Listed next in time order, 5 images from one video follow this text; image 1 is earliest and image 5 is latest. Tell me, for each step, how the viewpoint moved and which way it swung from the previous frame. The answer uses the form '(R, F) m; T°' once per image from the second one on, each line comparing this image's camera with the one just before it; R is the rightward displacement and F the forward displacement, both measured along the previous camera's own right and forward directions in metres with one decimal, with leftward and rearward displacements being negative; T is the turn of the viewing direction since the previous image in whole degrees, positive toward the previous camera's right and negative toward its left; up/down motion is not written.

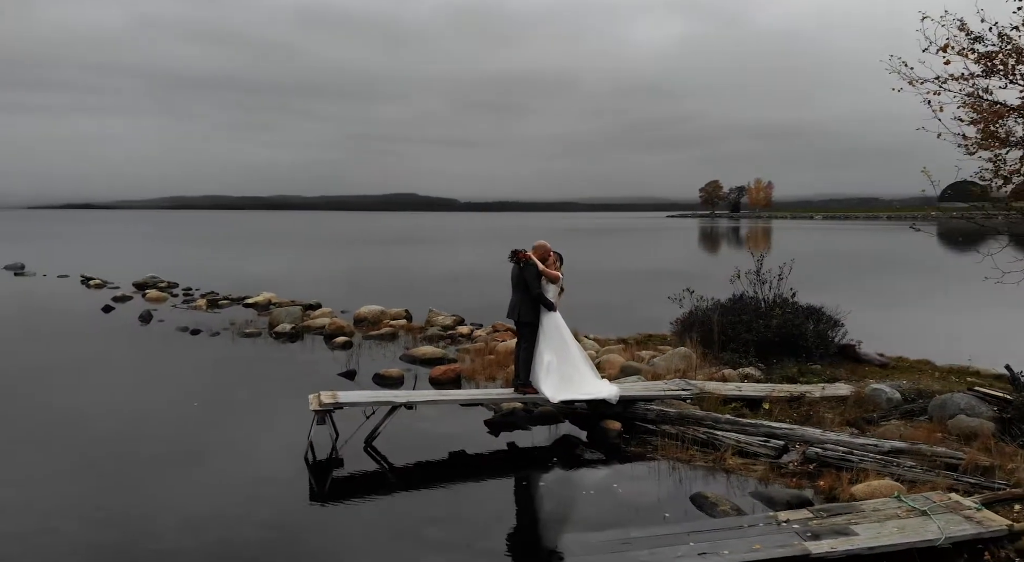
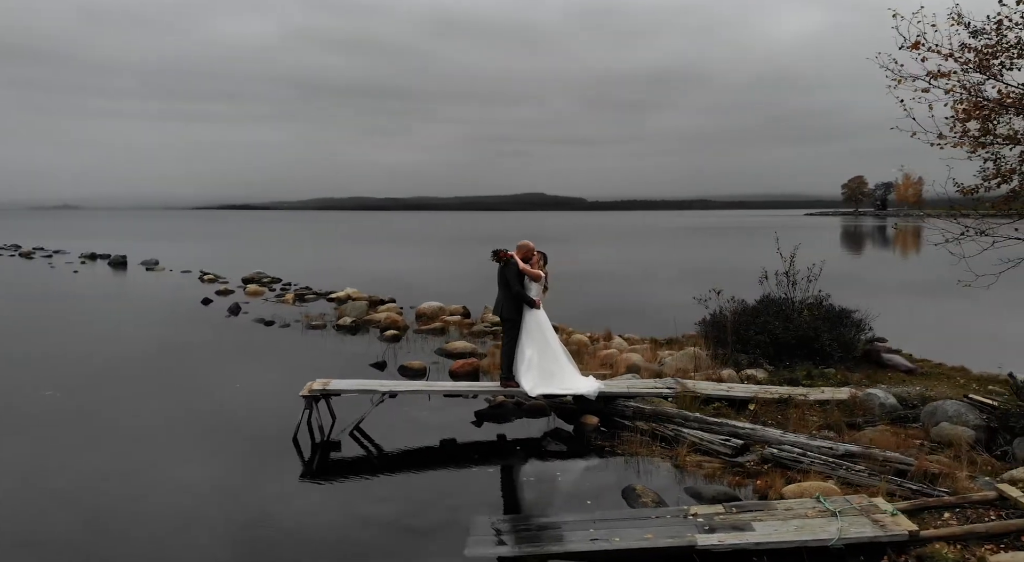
(+2.4, -0.5) m; -9°
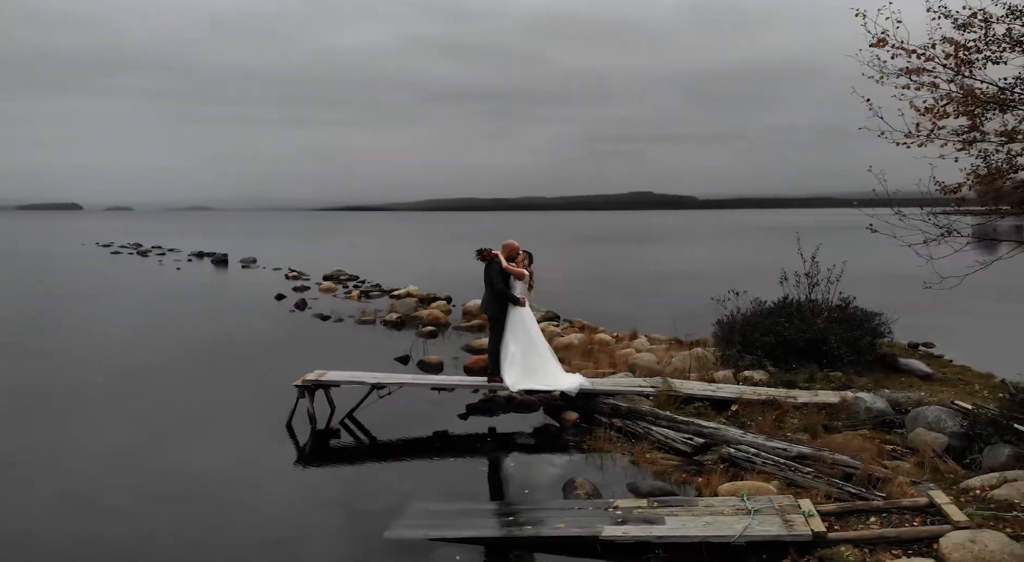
(+2.1, -0.3) m; -7°
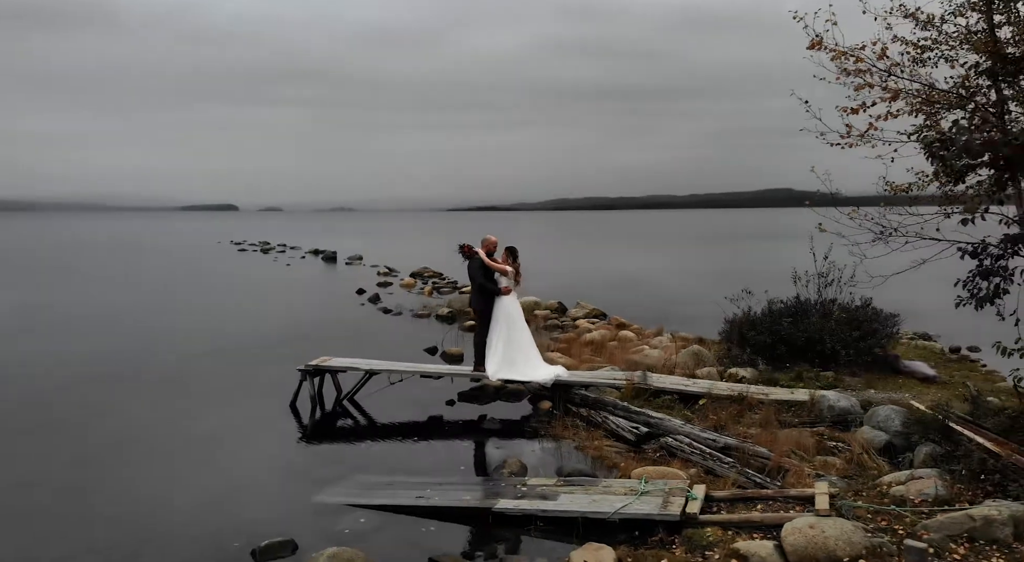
(+2.6, -0.7) m; -9°
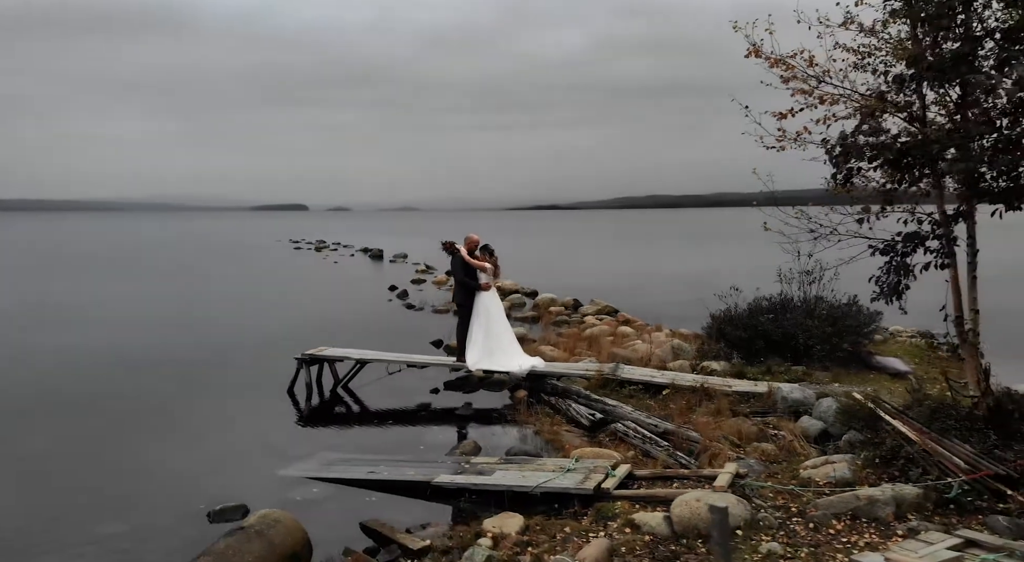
(+1.6, -0.9) m; -4°
